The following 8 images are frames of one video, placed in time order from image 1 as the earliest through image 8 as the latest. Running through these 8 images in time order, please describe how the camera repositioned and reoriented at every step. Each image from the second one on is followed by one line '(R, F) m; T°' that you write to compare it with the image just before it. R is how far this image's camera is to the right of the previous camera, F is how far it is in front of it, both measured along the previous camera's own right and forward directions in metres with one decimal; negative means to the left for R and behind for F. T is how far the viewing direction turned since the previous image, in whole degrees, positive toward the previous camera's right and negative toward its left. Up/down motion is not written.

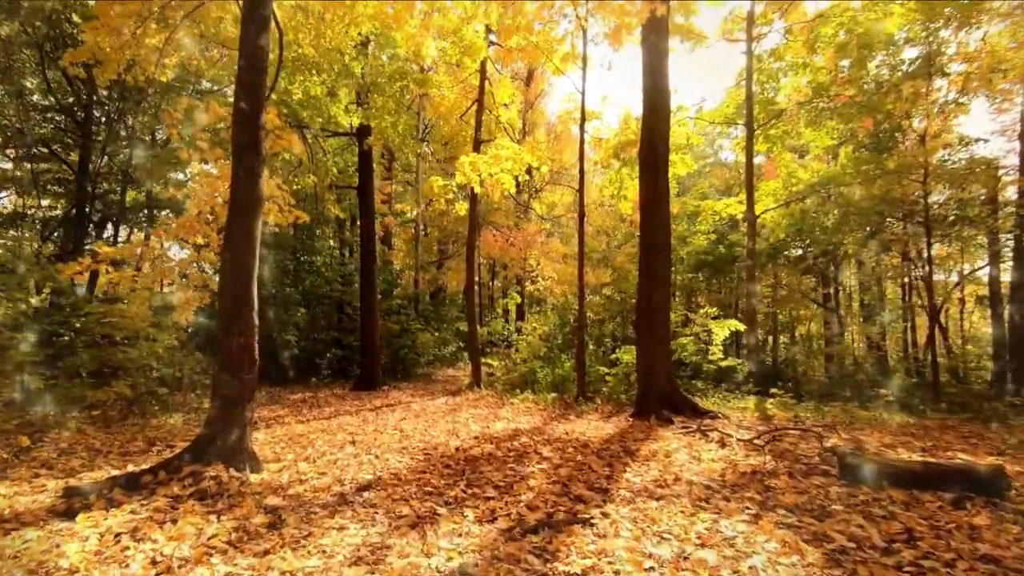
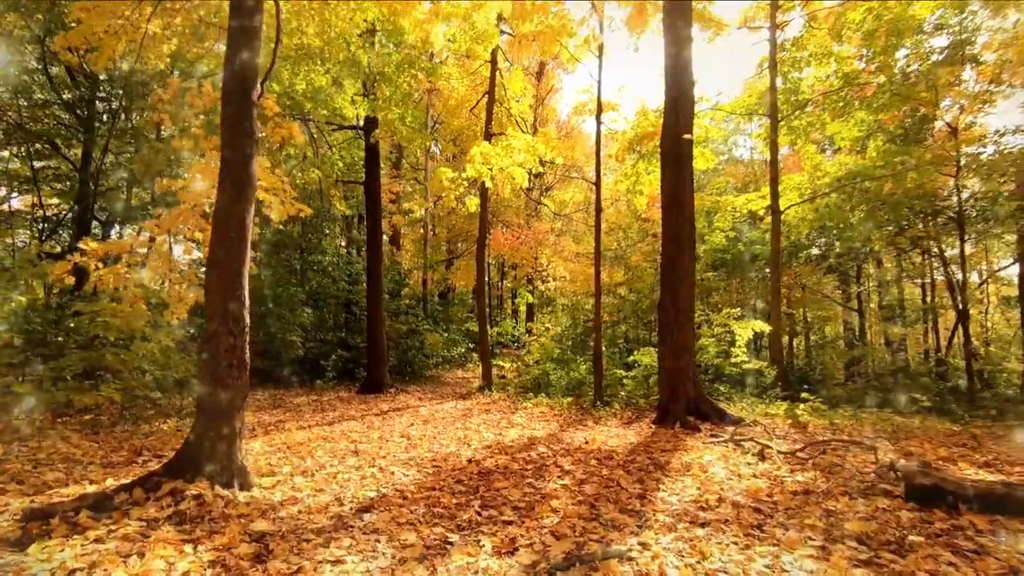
(-0.1, +0.5) m; -1°
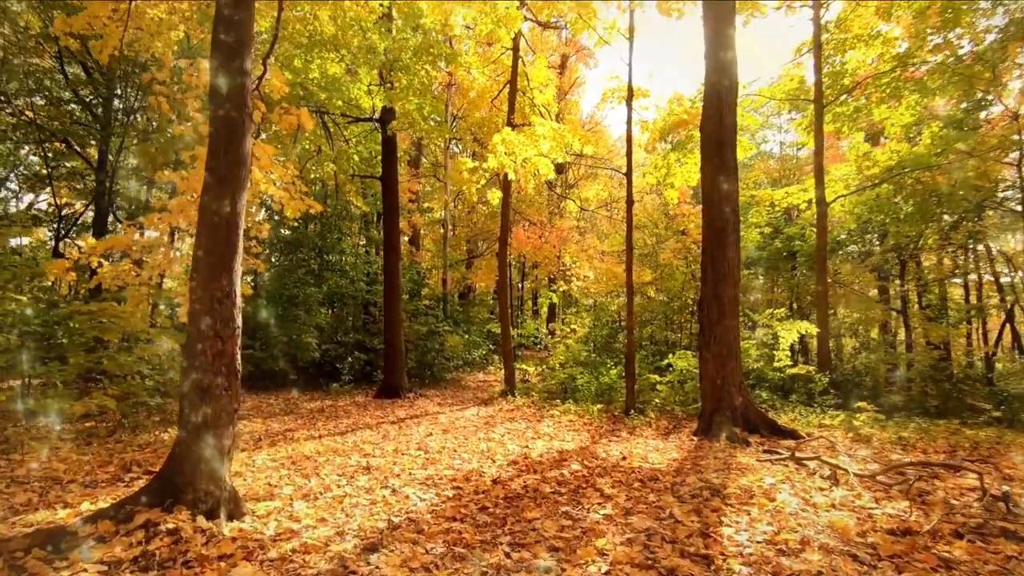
(-0.1, +0.6) m; -2°
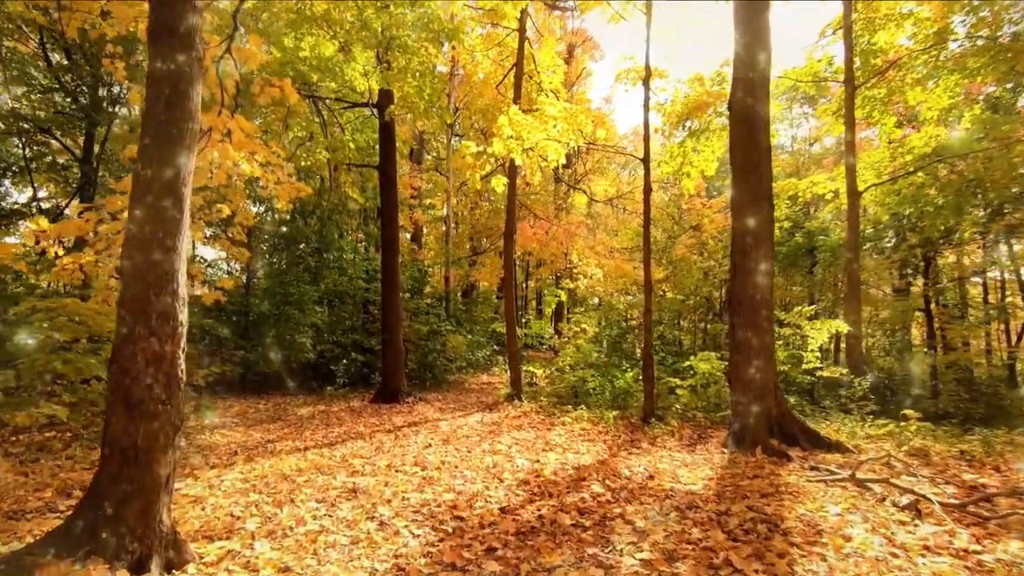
(-0.1, +0.8) m; 0°
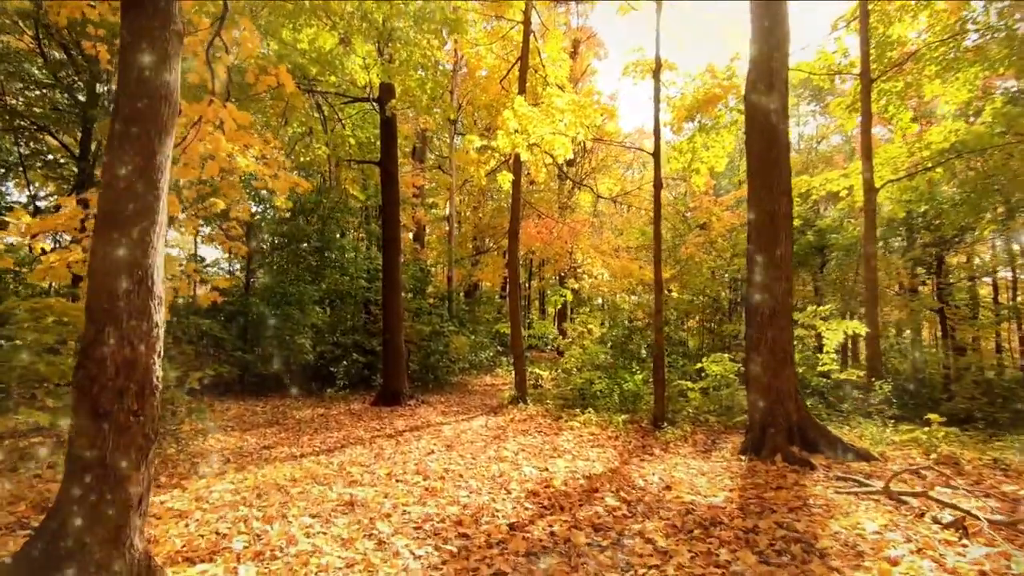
(0.0, +0.3) m; 0°
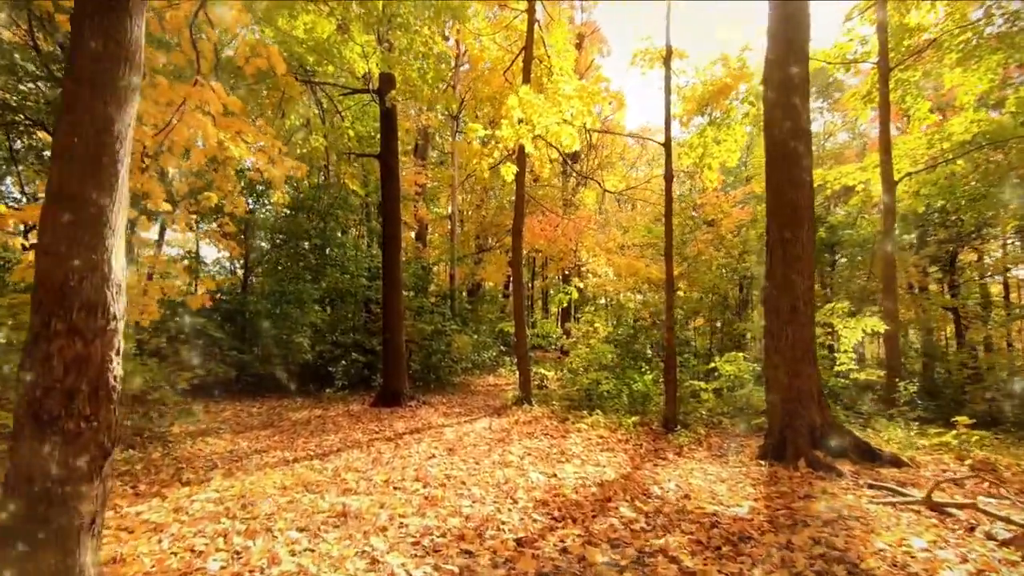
(0.0, +0.3) m; 0°
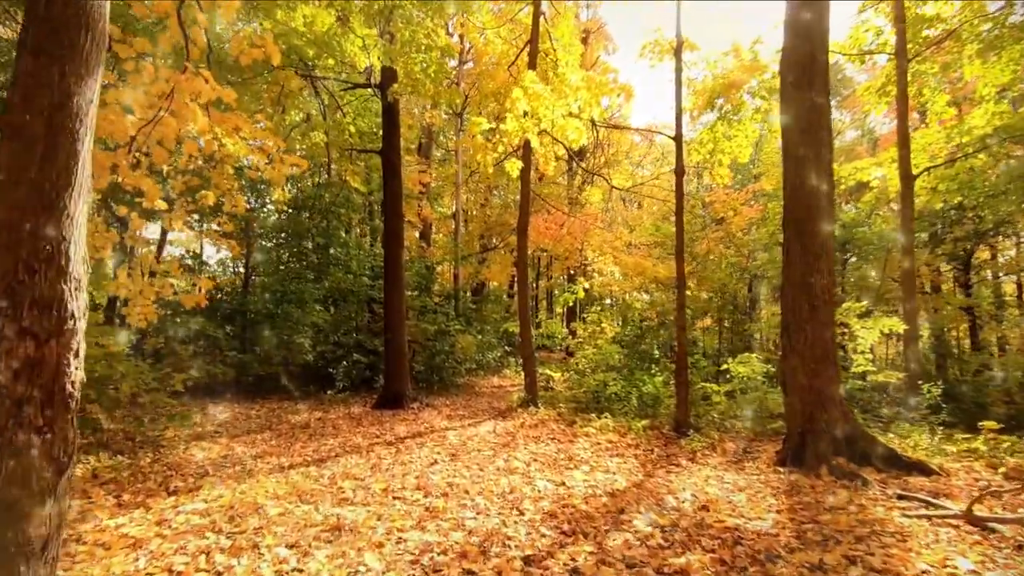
(0.0, +0.3) m; 0°
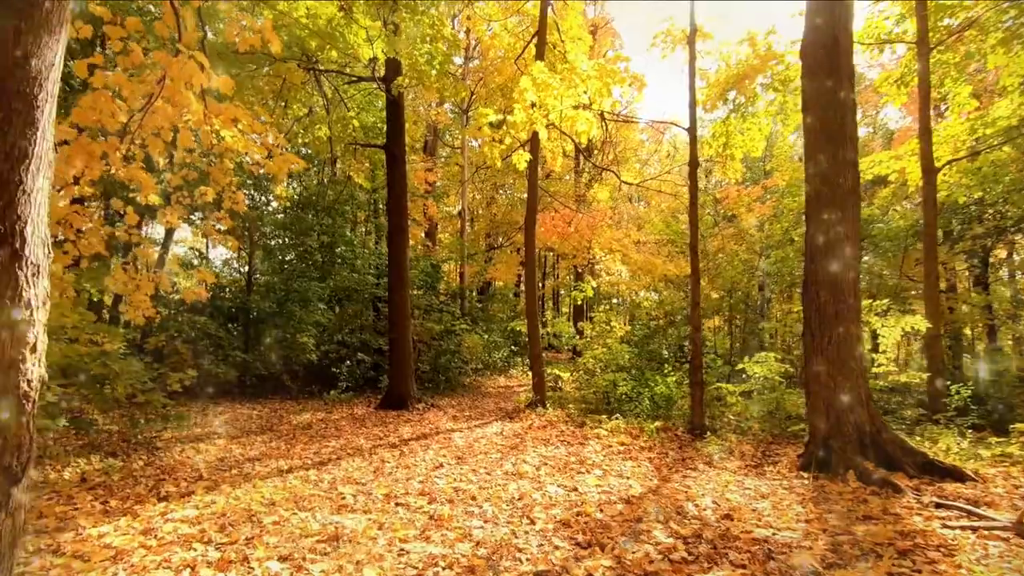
(0.0, +0.3) m; -1°
